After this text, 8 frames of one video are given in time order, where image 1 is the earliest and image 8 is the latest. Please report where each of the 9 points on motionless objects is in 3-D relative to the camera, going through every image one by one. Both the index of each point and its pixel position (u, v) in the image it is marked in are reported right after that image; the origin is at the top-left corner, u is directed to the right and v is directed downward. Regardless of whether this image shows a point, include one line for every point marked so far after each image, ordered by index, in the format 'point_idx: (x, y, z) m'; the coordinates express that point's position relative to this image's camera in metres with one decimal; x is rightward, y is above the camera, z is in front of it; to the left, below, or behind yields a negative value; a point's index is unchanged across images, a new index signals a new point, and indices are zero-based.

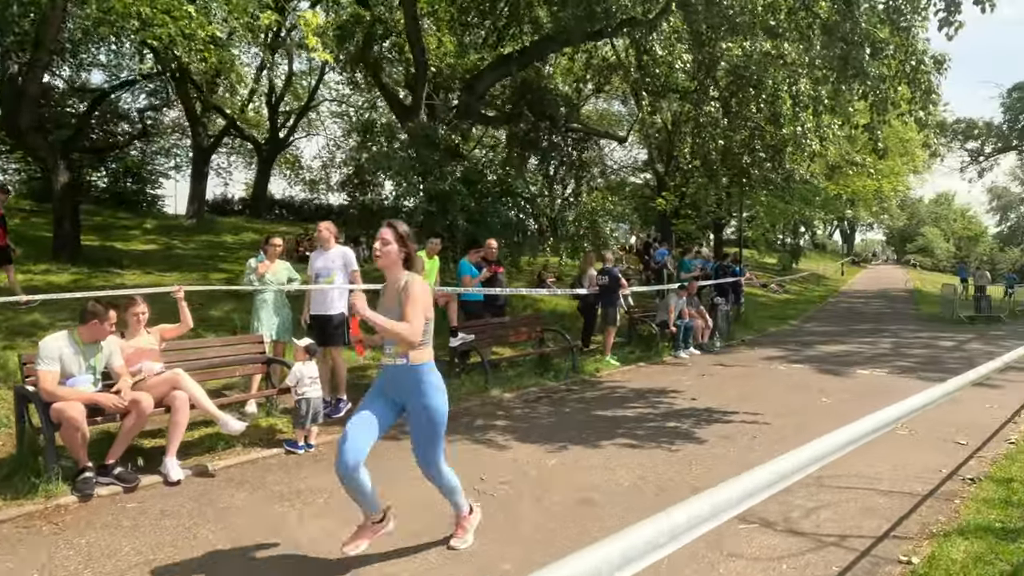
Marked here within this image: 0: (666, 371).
0: (+2.4, -1.3, +10.3) m
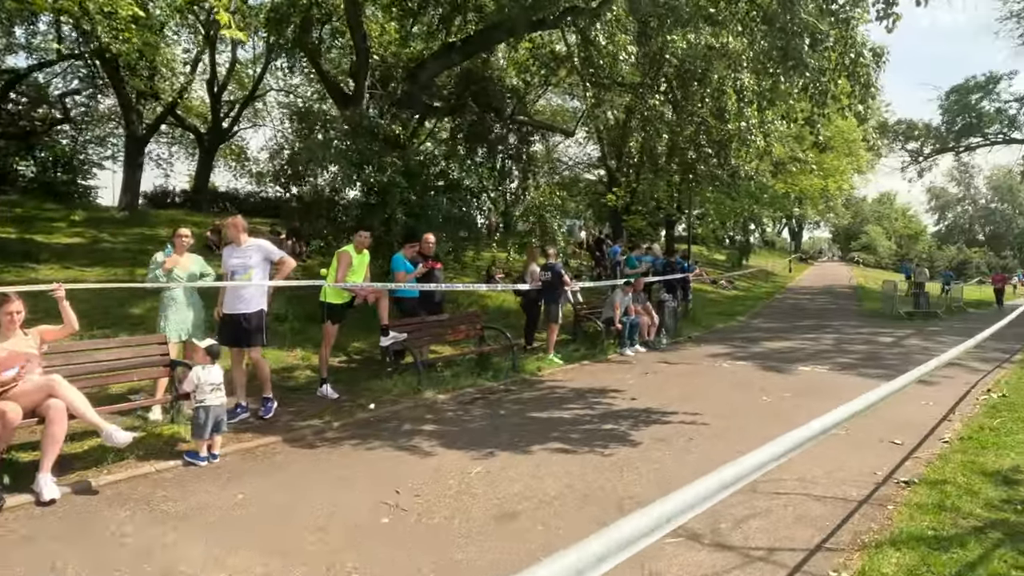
0: (+1.5, -1.2, +10.1) m
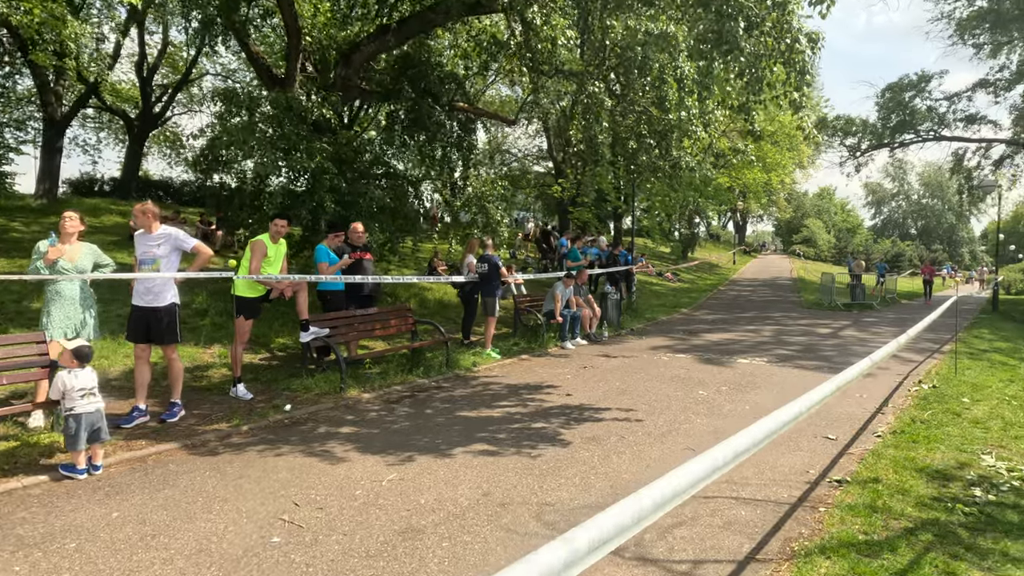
0: (+0.5, -1.1, +9.8) m
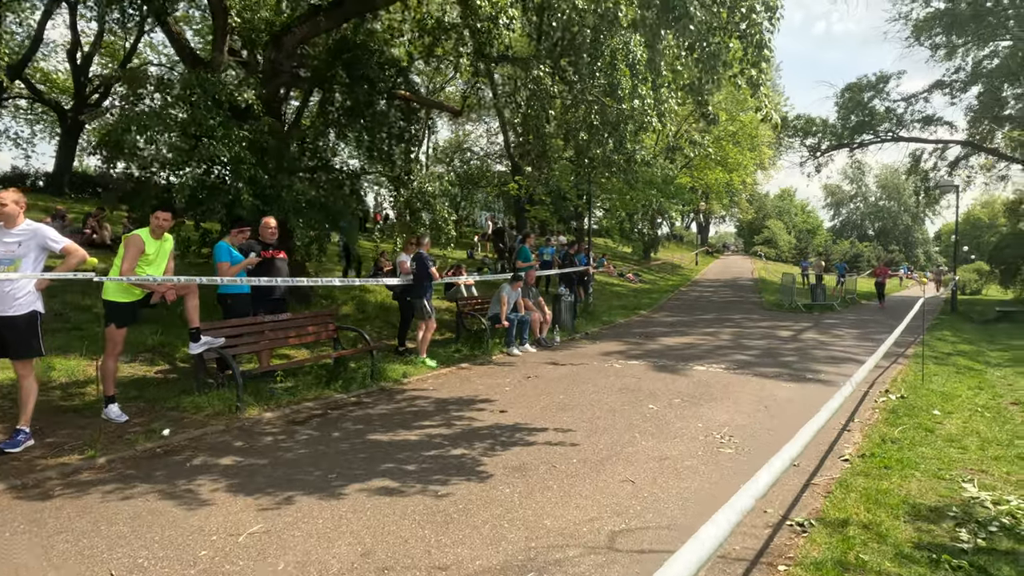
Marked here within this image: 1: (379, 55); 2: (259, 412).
0: (-0.3, -1.2, +8.9) m
1: (-2.4, +4.2, +12.0) m
2: (-2.4, -1.2, +6.3) m
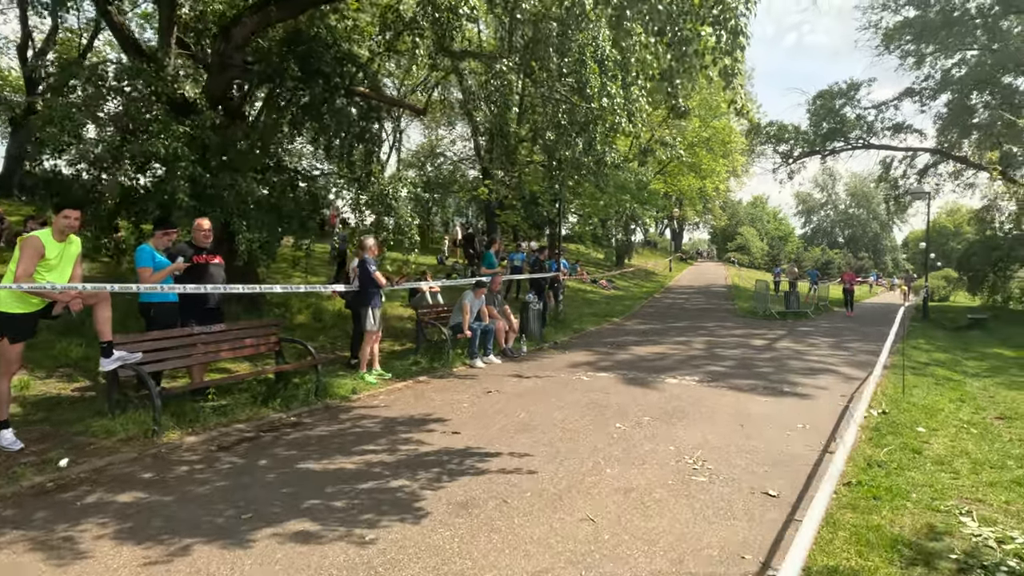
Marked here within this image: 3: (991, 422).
0: (-0.8, -1.3, +8.3) m
1: (-3.0, +4.1, +11.4) m
2: (-2.8, -1.2, +5.6) m
3: (+5.2, -1.4, +7.2) m
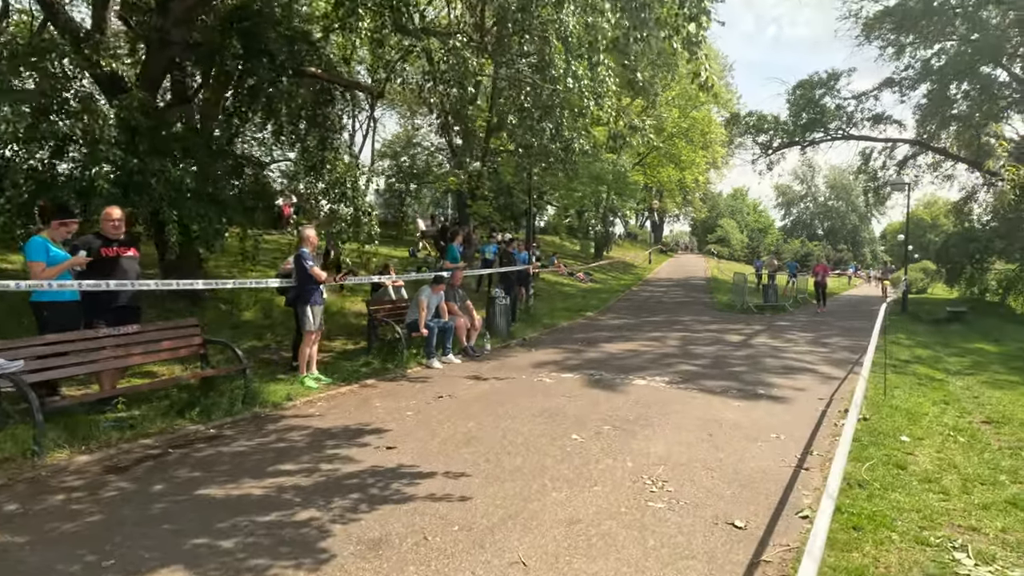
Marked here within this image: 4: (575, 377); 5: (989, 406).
0: (-1.3, -1.2, +7.7) m
1: (-3.6, +4.2, +10.6) m
2: (-3.2, -1.2, +4.9) m
3: (+4.7, -1.4, +6.6) m
4: (+0.8, -1.2, +8.8) m
5: (+5.5, -1.4, +7.7) m
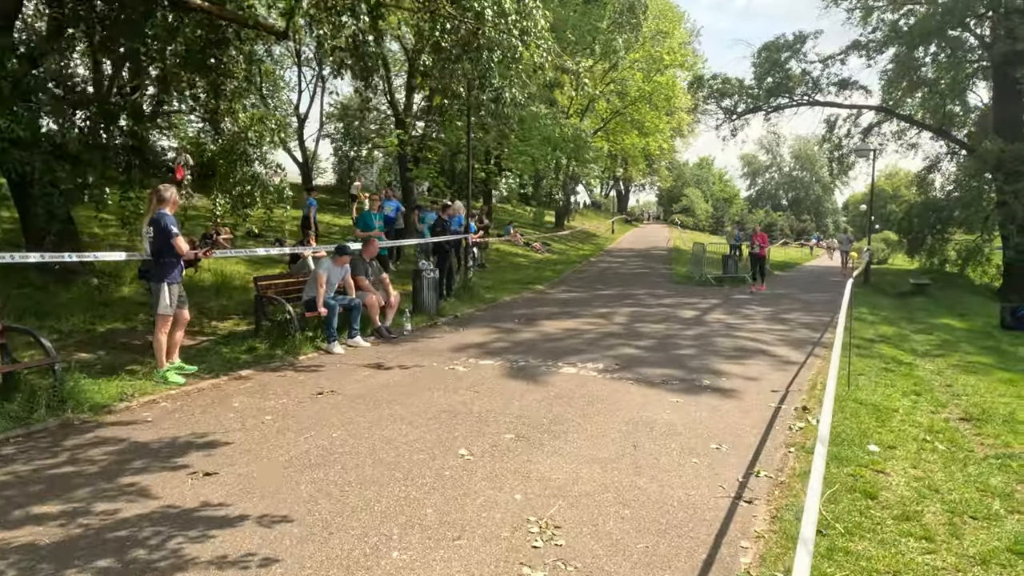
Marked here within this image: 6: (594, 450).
0: (-2.3, -0.9, +6.3) m
1: (-4.7, +4.6, +8.9) m
2: (-4.1, -1.1, +3.4) m
3: (+3.7, -1.2, +5.6) m
4: (-0.2, -0.9, +7.6) m
5: (+4.6, -1.1, +6.7) m
6: (+0.6, -1.1, +4.6) m
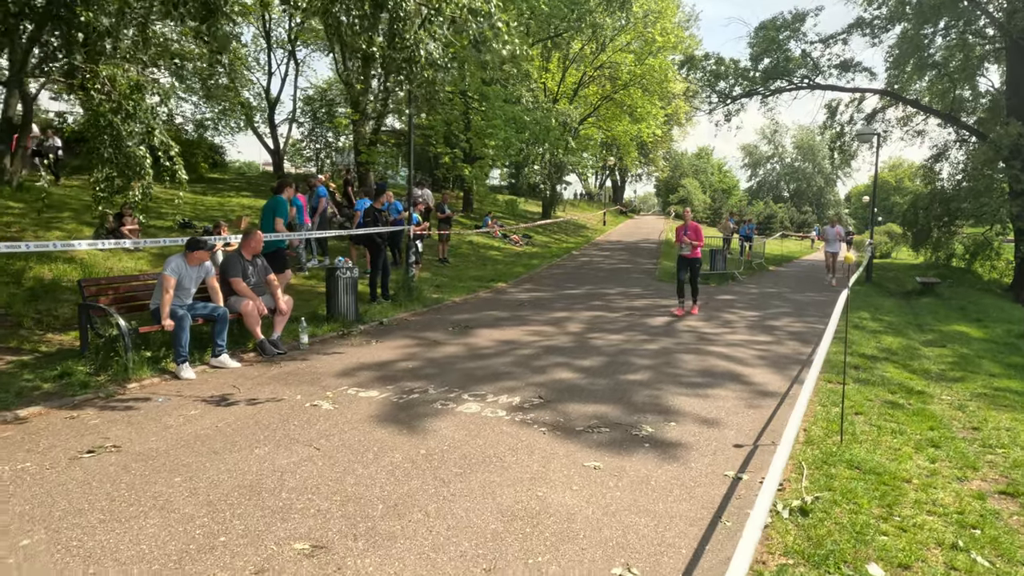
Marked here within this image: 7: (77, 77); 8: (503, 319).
0: (-3.3, -1.0, +4.5) m
1: (-5.7, +4.5, +7.1) m
2: (-5.0, -1.2, +1.7) m
3: (+2.8, -1.3, +3.8) m
4: (-1.1, -0.9, +5.8) m
5: (+3.6, -1.2, +4.9) m
6: (-0.4, -1.2, +2.8) m
7: (-5.6, +2.7, +7.9) m
8: (-0.1, -0.5, +10.3) m
